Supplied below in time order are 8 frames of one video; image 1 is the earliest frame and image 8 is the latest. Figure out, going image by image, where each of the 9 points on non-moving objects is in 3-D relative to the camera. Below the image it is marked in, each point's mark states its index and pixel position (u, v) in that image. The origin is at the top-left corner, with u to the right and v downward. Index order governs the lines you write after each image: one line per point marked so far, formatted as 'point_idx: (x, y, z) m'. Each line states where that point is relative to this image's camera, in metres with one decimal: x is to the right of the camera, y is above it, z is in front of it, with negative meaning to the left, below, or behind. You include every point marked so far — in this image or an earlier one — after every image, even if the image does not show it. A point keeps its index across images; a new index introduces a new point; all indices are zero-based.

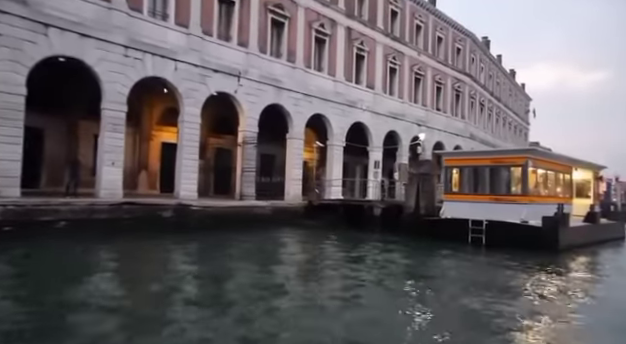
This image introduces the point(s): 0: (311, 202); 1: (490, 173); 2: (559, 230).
0: (-0.1, -1.4, +20.3) m
1: (+5.9, 0.0, +14.8) m
2: (+7.4, -1.8, +13.6) m
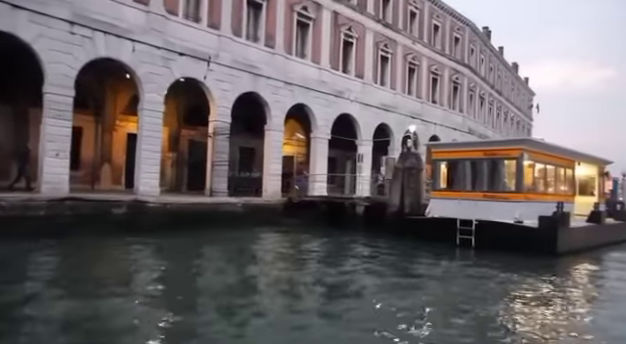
0: (-0.9, -1.1, +18.7) m
1: (+5.0, +0.1, +13.2) m
2: (+6.5, -1.6, +11.9) m
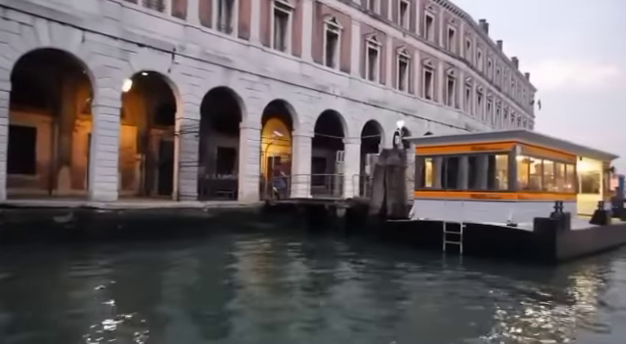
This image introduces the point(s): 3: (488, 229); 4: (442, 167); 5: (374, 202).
0: (-1.7, -1.2, +17.3) m
1: (+4.1, +0.2, +11.7) m
2: (+5.7, -1.5, +10.4) m
3: (+4.3, -1.4, +11.0) m
4: (+3.5, +0.1, +12.3) m
5: (+1.8, -0.9, +13.8) m
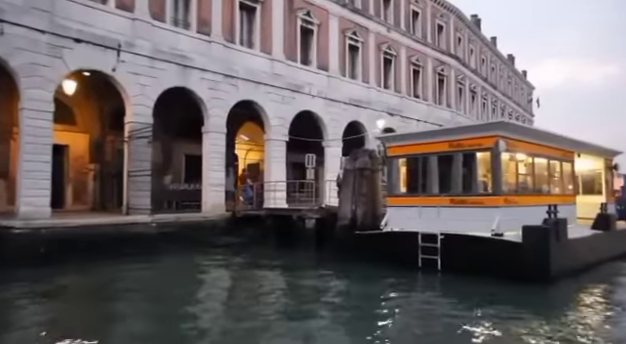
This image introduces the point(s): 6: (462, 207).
0: (-2.7, -1.4, +15.6) m
1: (+3.0, +0.2, +10.0) m
2: (+4.6, -1.5, +8.7) m
3: (+3.2, -1.4, +9.2) m
4: (+2.5, +0.1, +10.6) m
5: (+0.8, -1.0, +12.1) m
6: (+3.2, -0.8, +9.8) m
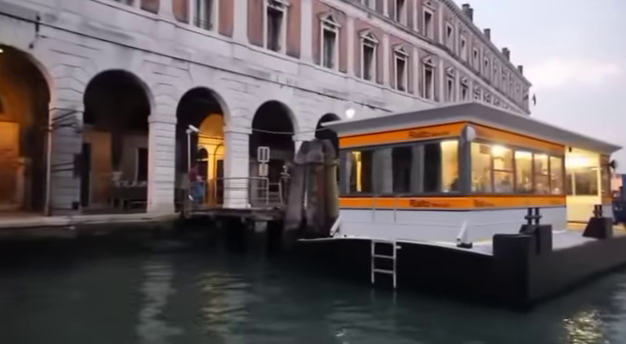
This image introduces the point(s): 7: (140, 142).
0: (-4.0, -1.3, +13.8) m
1: (+1.7, +0.3, +8.2) m
2: (+3.3, -1.4, +6.9) m
3: (+1.9, -1.3, +7.4) m
4: (+1.2, +0.2, +8.8) m
5: (-0.5, -0.9, +10.3) m
6: (+1.9, -0.7, +7.9) m
7: (-6.4, +1.1, +17.6) m
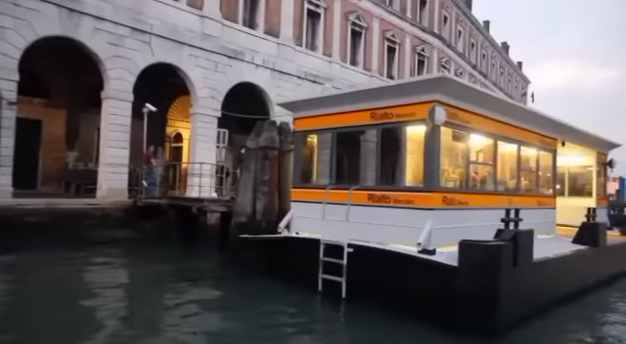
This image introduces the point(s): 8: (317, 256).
0: (-5.0, -0.8, +12.4) m
1: (+0.9, +0.5, +6.9) m
2: (+2.4, -1.3, +5.6) m
3: (+1.0, -1.1, +6.1) m
4: (+0.3, +0.4, +7.5) m
5: (-1.4, -0.6, +9.0) m
6: (+1.0, -0.5, +6.6) m
7: (-7.3, +1.8, +16.2) m
8: (+0.1, -1.3, +7.0) m
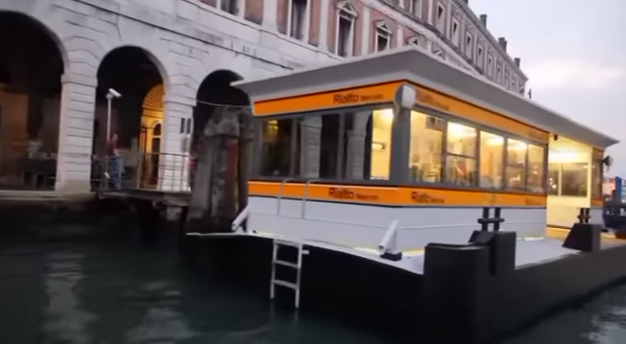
0: (-5.7, -0.5, +11.5) m
1: (+0.2, +0.6, +6.0) m
2: (+1.8, -1.2, +4.7) m
3: (+0.4, -1.0, +5.2) m
4: (-0.3, +0.5, +6.6) m
5: (-2.1, -0.5, +8.1) m
6: (+0.4, -0.4, +5.8) m
7: (-8.0, +2.1, +15.3) m
8: (-0.6, -1.2, +6.1) m
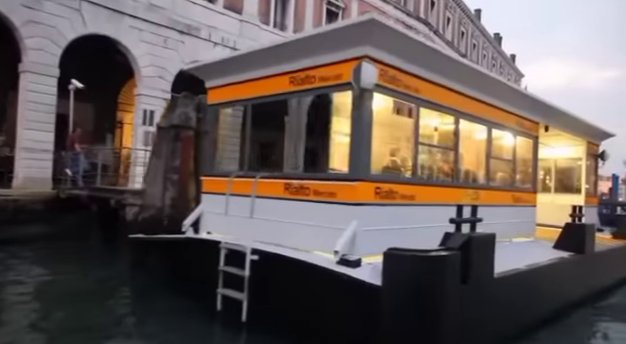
0: (-6.2, -0.5, +10.7) m
1: (-0.3, +0.7, +5.2) m
2: (+1.2, -1.1, +4.0) m
3: (-0.2, -1.0, +4.5) m
4: (-0.9, +0.6, +5.8) m
5: (-2.6, -0.4, +7.3) m
6: (-0.2, -0.3, +5.0) m
7: (-8.6, +2.2, +14.5) m
8: (-1.1, -1.1, +5.4) m
